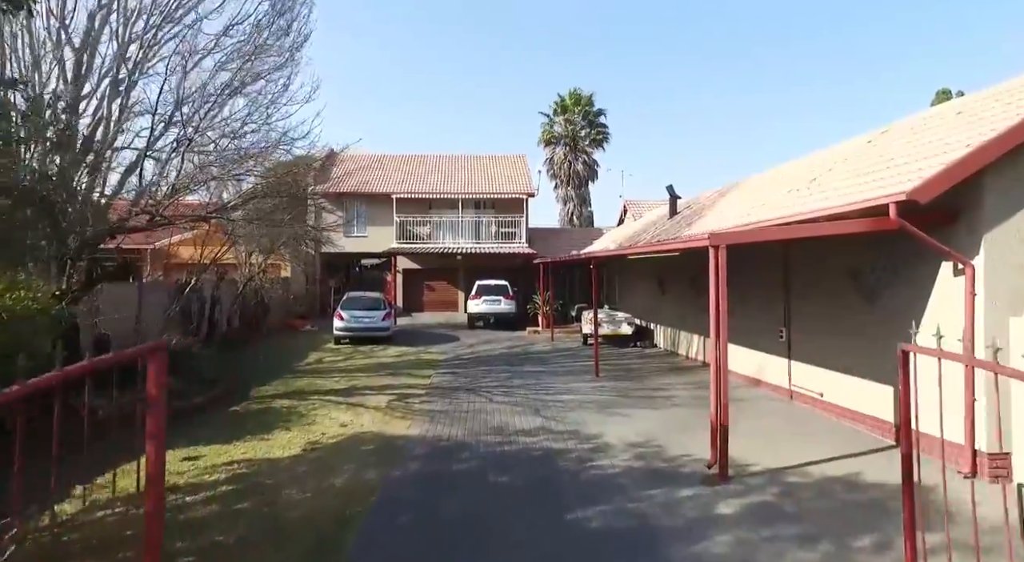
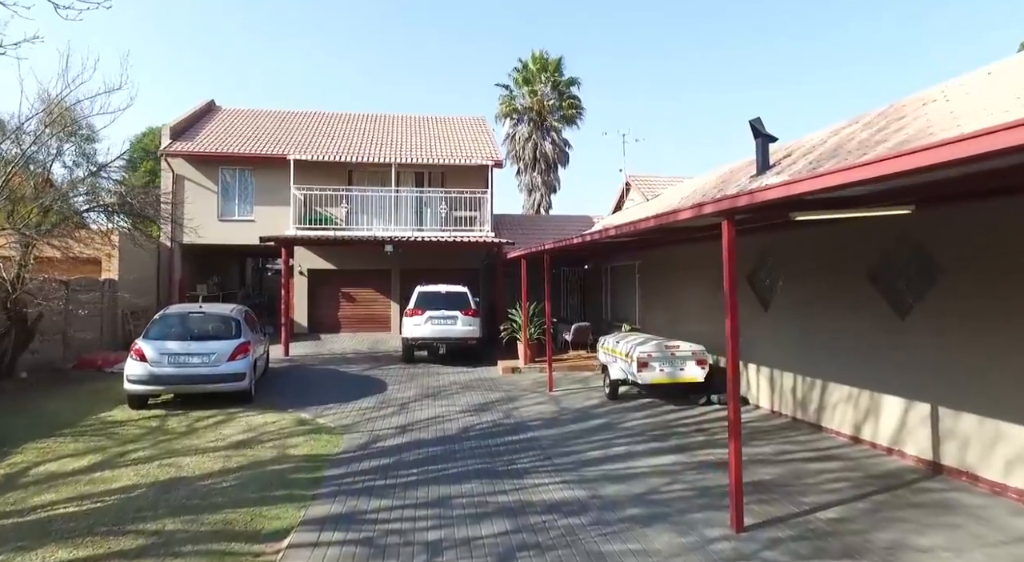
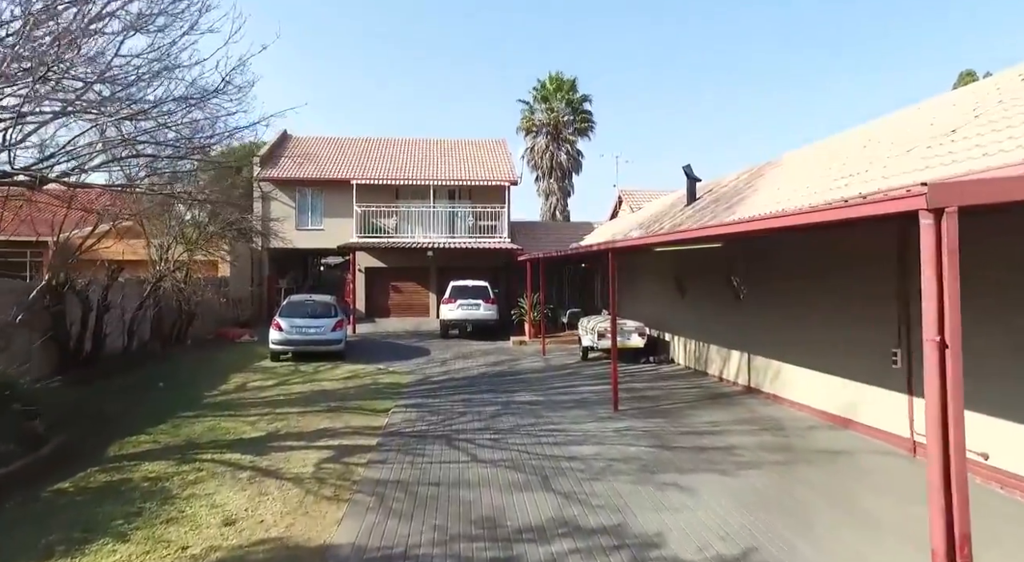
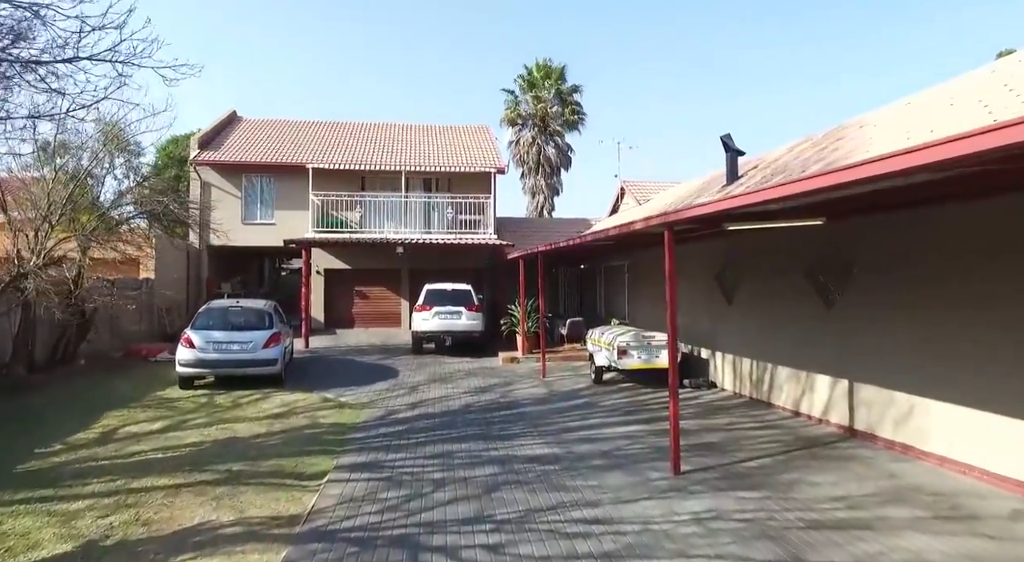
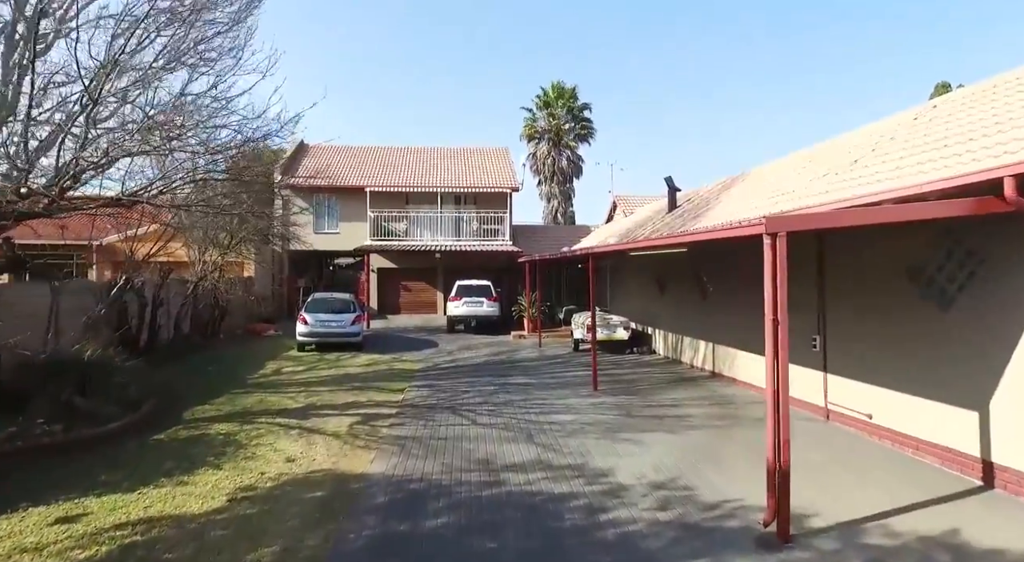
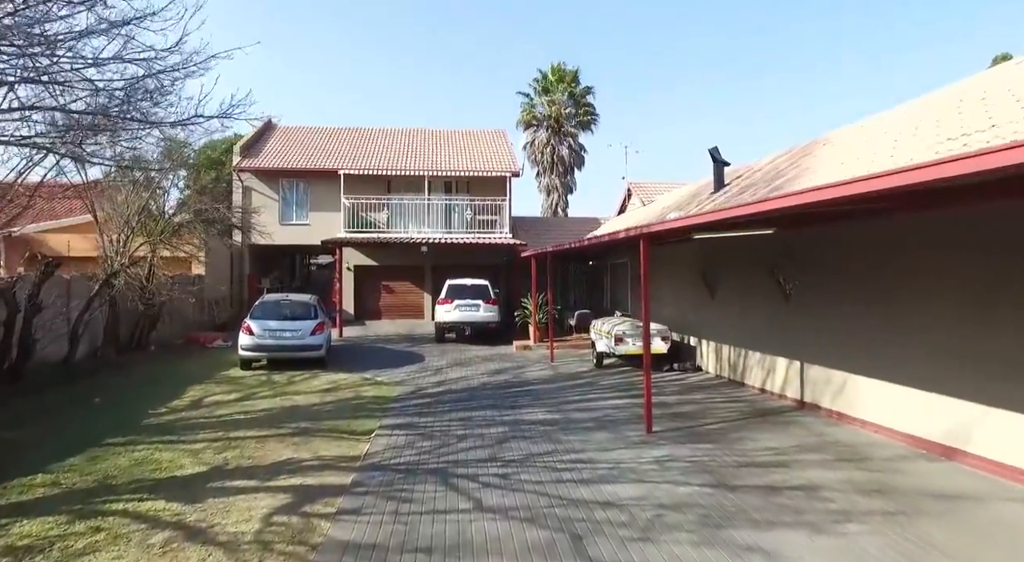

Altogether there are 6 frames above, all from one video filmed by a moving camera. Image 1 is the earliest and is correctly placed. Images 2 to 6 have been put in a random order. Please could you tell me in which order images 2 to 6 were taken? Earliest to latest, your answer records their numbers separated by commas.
5, 3, 6, 4, 2
